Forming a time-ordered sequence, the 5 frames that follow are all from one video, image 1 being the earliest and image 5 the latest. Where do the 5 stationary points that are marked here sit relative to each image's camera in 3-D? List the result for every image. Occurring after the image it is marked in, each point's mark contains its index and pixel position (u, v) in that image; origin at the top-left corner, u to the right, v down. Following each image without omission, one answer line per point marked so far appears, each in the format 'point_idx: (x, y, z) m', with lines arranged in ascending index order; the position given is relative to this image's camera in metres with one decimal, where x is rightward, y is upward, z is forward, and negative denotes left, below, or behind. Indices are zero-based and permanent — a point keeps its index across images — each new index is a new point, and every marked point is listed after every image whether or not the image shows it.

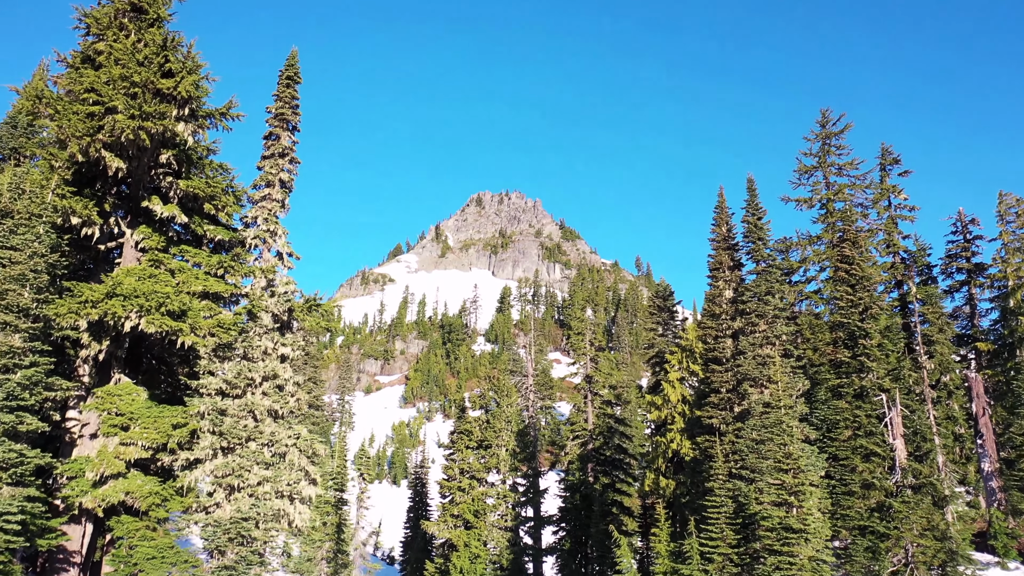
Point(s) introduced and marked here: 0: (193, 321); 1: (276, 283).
0: (-8.8, -0.9, +14.3) m
1: (-7.7, +0.1, +17.0) m
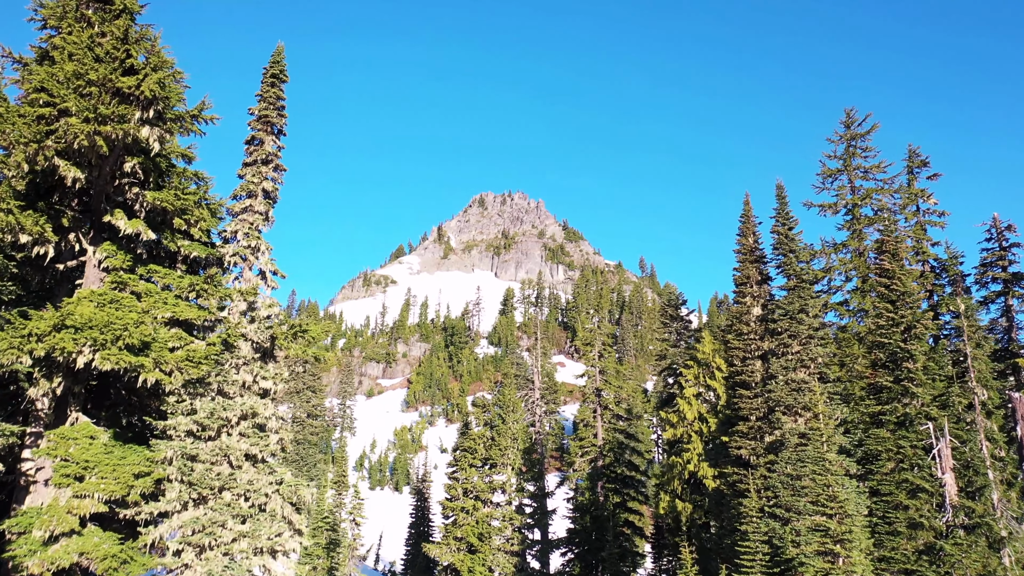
0: (-8.5, -1.6, +12.5) m
1: (-7.4, -0.5, +15.1) m
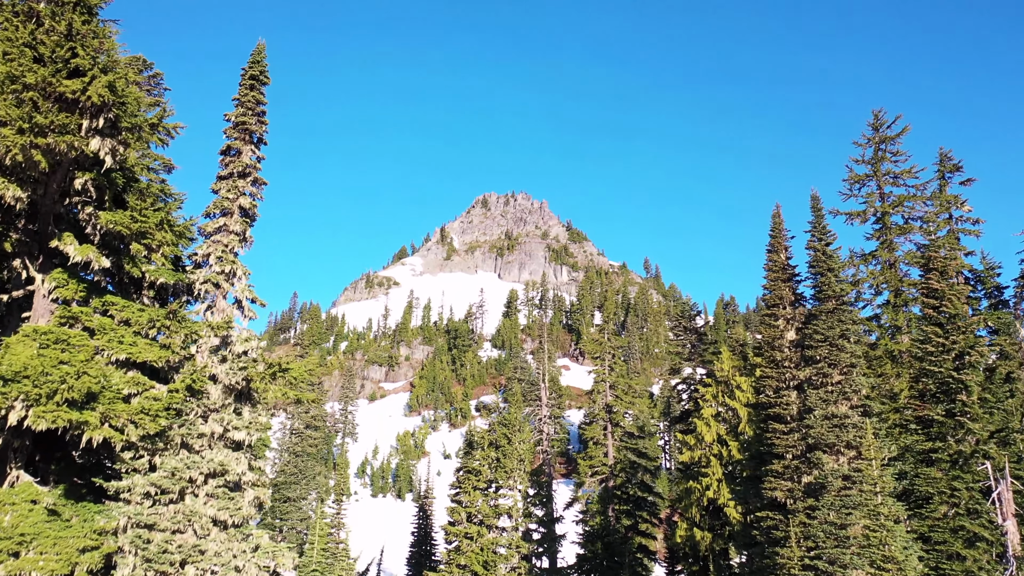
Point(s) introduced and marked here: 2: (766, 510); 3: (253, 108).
0: (-8.3, -2.4, +10.6) m
1: (-7.1, -1.4, +13.3) m
2: (+9.0, -7.8, +18.3) m
3: (-7.6, +5.3, +15.2) m
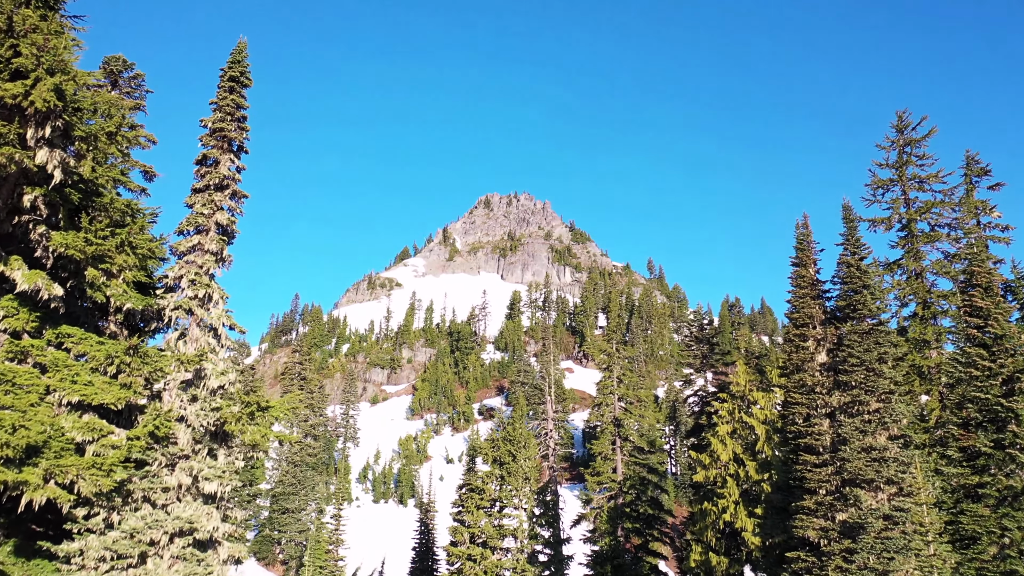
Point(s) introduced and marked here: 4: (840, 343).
0: (-8.1, -3.1, +9.2) m
1: (-6.9, -2.0, +11.8) m
2: (+9.2, -8.4, +16.8) m
3: (-7.4, +4.7, +13.7) m
4: (+11.3, -1.9, +17.9) m
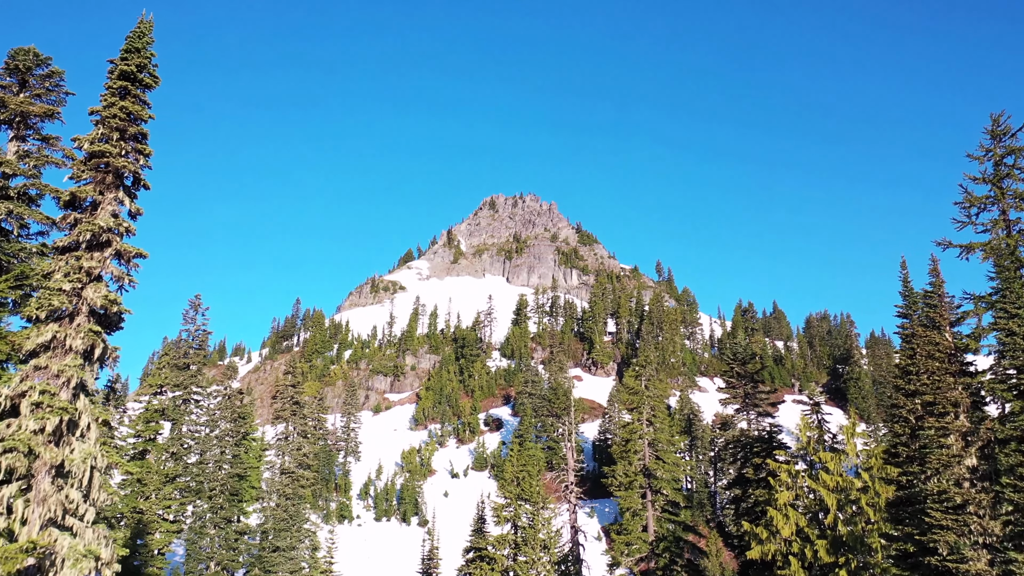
0: (-7.5, -4.9, +4.5) m
1: (-6.3, -3.8, +7.1) m
2: (+9.9, -10.3, +12.0) m
3: (-6.7, +2.8, +9.0) m
4: (+12.0, -3.7, +13.0) m
